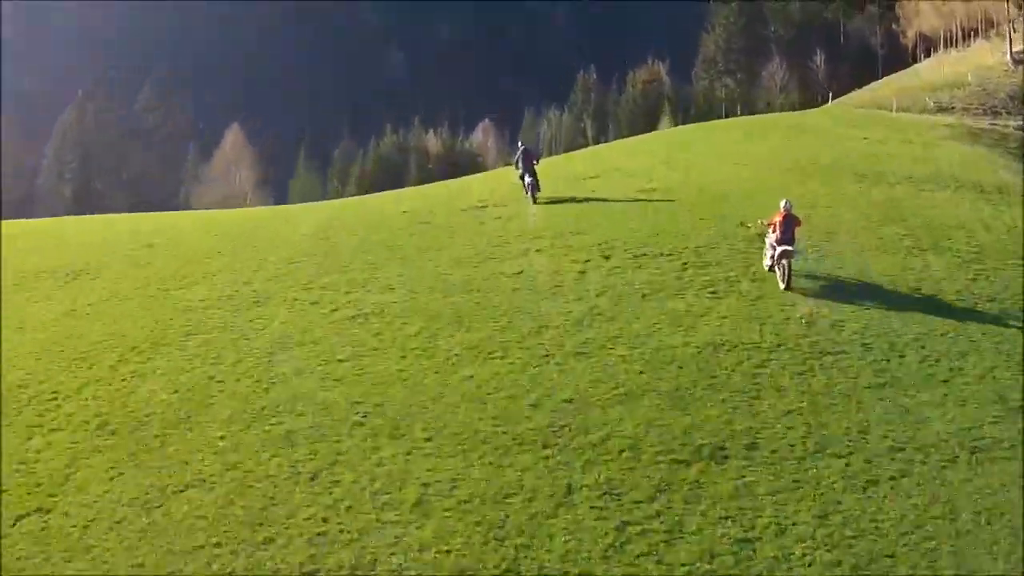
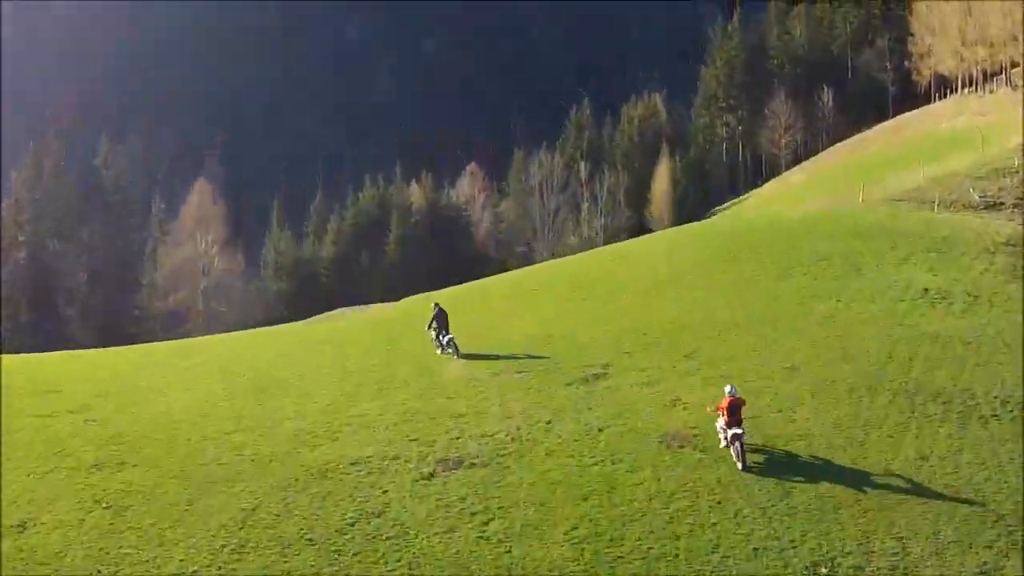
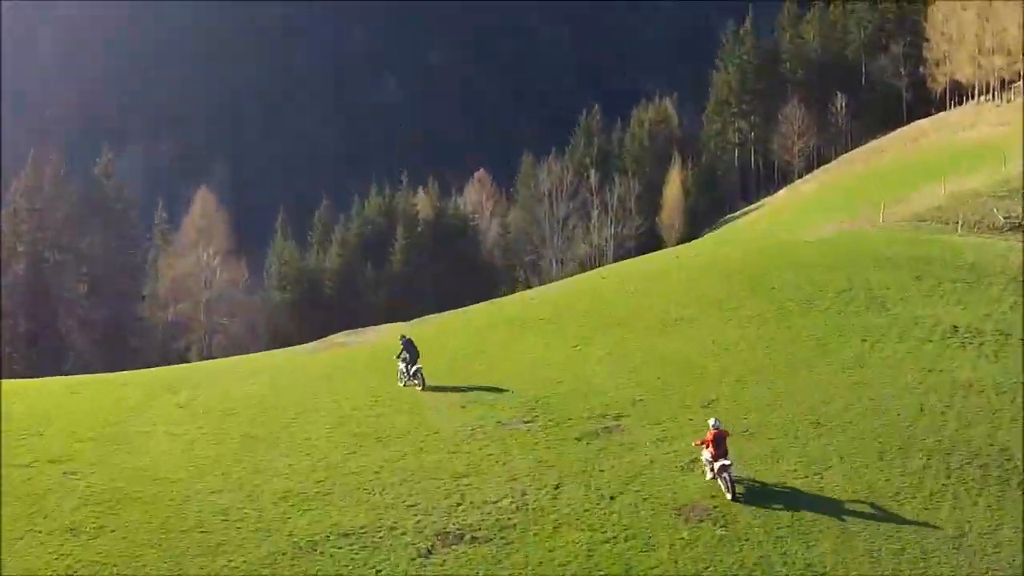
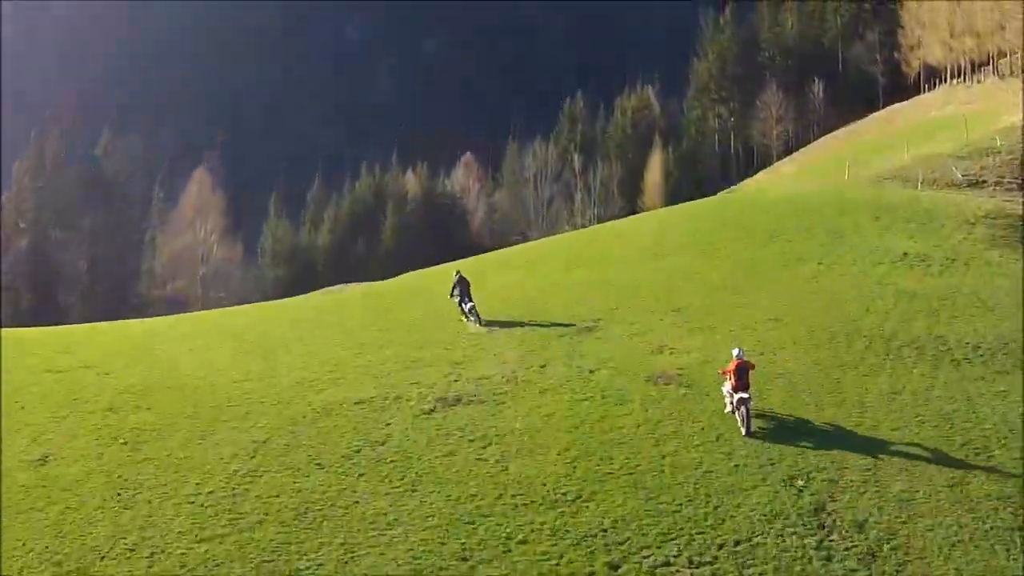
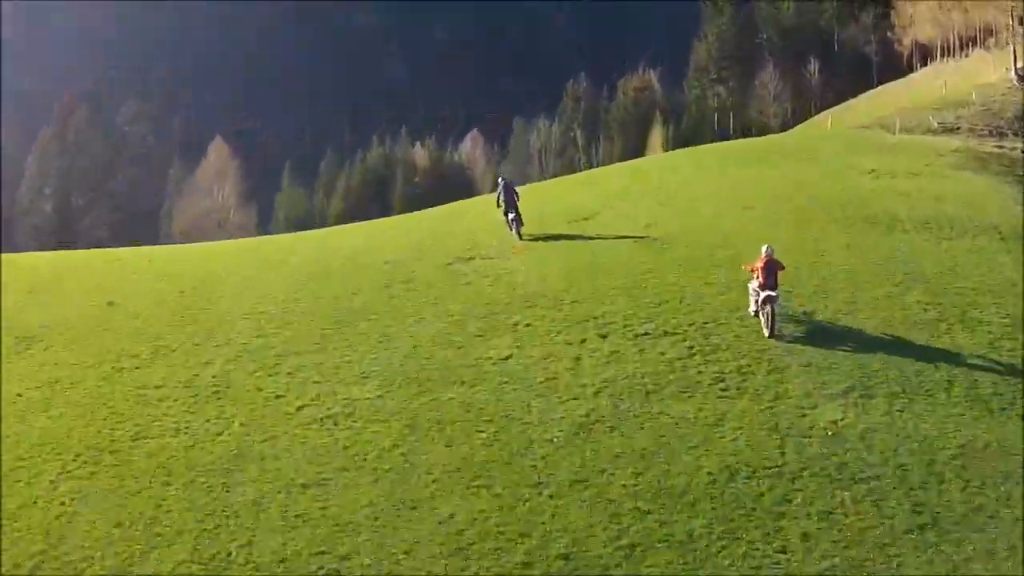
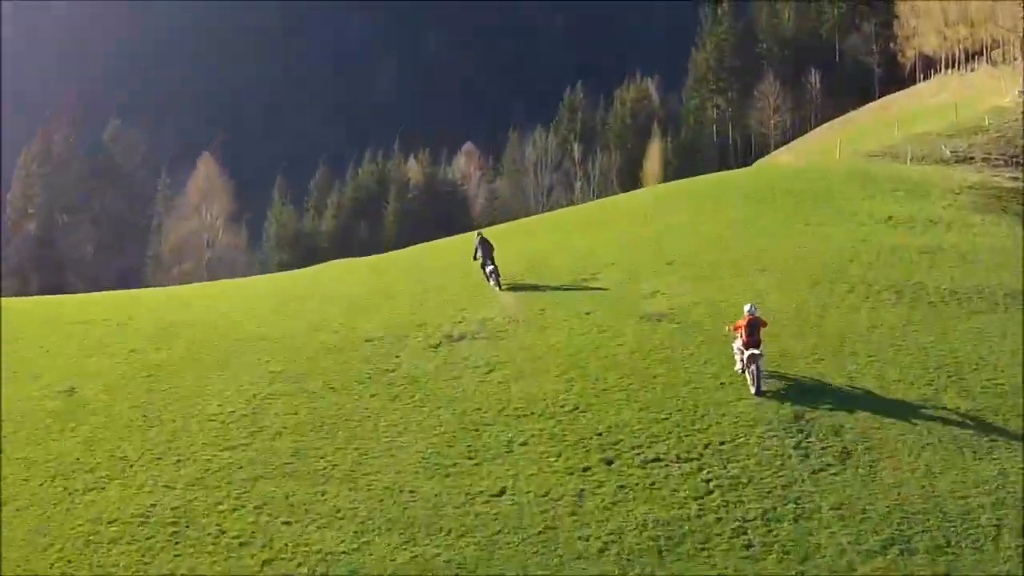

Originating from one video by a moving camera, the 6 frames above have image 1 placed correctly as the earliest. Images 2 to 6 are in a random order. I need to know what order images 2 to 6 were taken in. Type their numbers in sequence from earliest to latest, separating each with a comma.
5, 6, 4, 2, 3
